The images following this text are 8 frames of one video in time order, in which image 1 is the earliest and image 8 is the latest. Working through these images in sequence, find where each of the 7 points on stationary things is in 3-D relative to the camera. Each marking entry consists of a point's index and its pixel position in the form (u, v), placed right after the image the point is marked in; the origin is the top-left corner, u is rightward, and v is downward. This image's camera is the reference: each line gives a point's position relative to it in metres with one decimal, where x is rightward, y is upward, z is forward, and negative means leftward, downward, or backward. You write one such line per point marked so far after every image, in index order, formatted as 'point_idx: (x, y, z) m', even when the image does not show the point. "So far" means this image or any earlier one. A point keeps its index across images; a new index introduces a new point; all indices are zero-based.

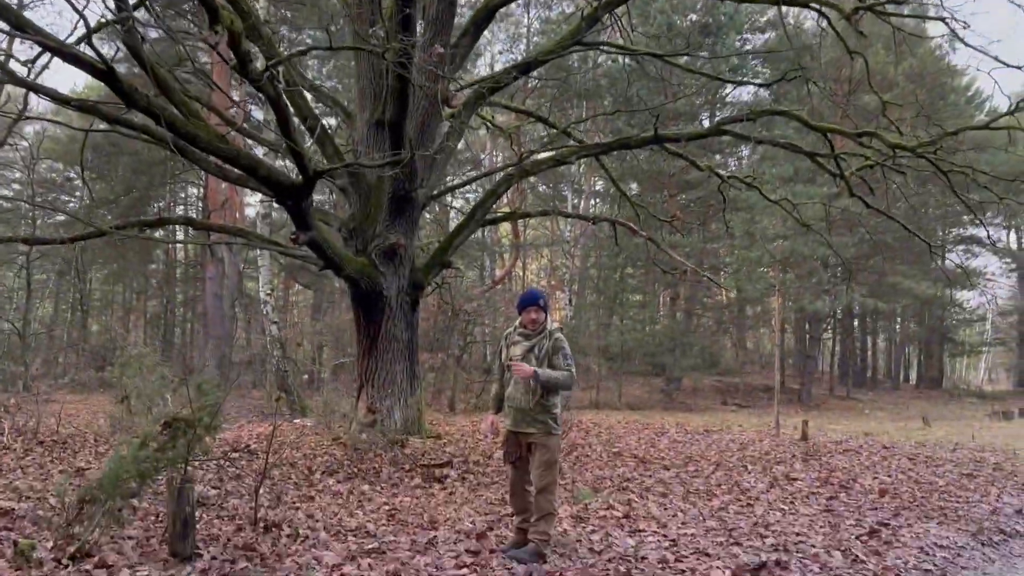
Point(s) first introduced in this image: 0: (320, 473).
0: (-1.8, -1.7, +7.9) m
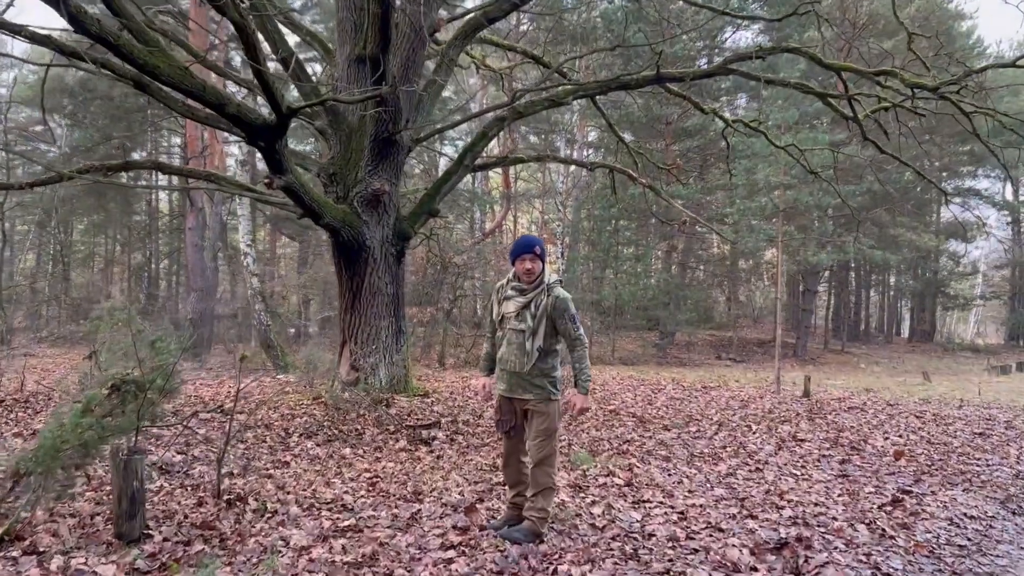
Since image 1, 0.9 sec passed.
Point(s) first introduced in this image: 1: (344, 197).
0: (-1.8, -1.3, +7.3) m
1: (-1.8, +1.0, +9.1) m
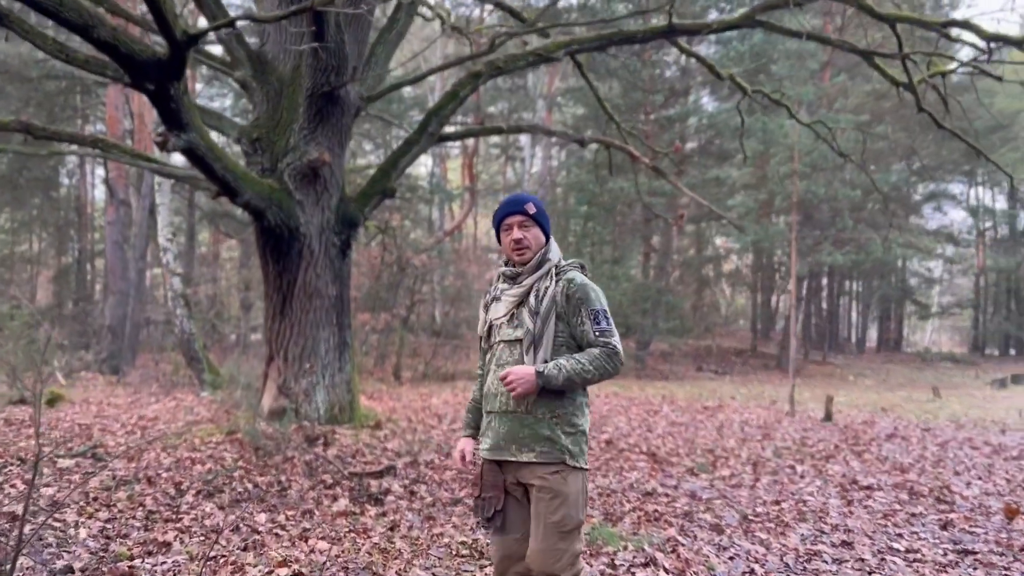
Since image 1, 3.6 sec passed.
0: (-1.9, -1.3, +5.2) m
1: (-2.0, +1.0, +7.0) m
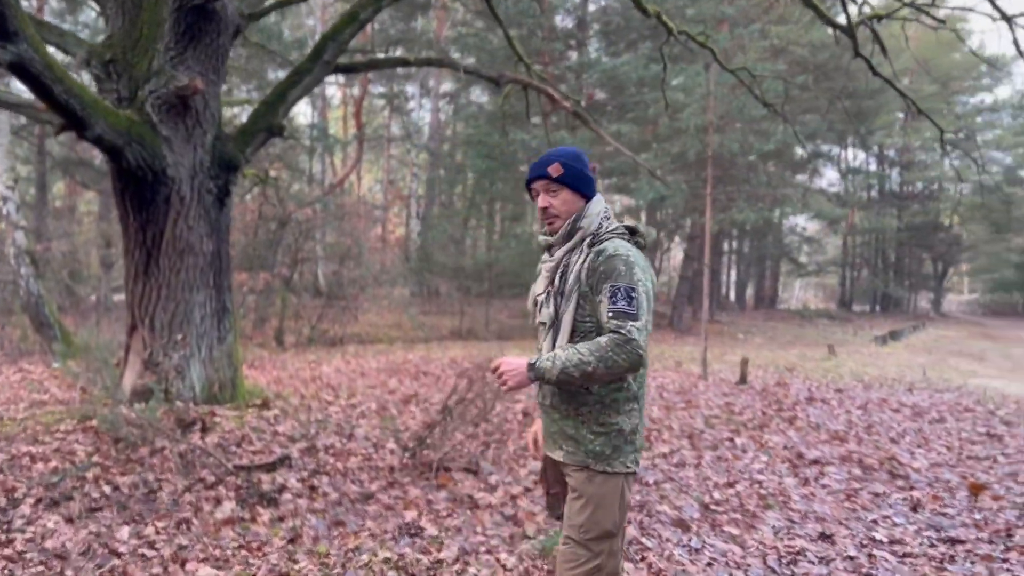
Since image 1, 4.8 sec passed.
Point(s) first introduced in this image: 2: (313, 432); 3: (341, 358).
0: (-2.3, -1.0, +4.1) m
1: (-2.6, +1.3, +5.7) m
2: (-1.4, -1.0, +6.1) m
3: (-2.6, -1.1, +12.8) m
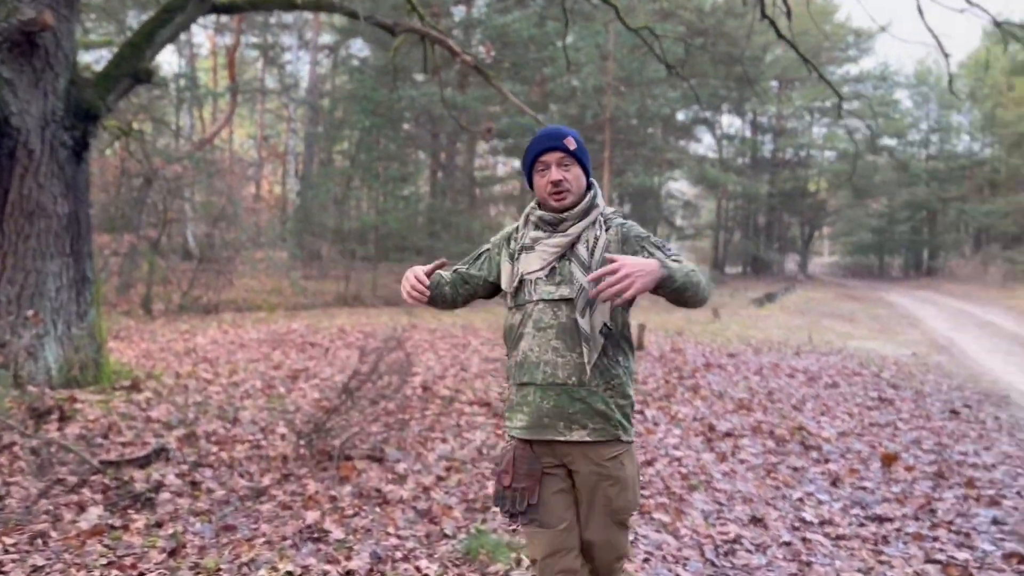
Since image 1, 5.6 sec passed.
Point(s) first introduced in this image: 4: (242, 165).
0: (-2.6, -0.9, +3.4) m
1: (-3.1, +1.5, +4.8) m
2: (-2.0, -0.8, +5.4) m
3: (-4.1, -0.6, +12.0) m
4: (-5.3, +2.4, +16.5) m
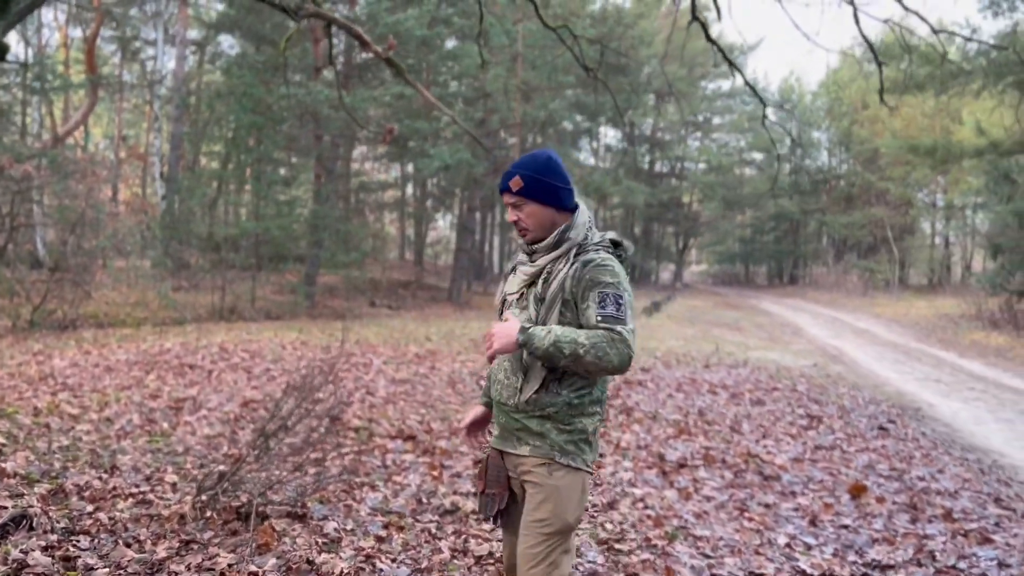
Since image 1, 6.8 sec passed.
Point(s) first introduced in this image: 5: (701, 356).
0: (-2.7, -1.0, +2.3) m
1: (-3.4, +1.3, +3.7) m
2: (-2.4, -0.9, +4.5) m
3: (-5.4, -0.7, +10.6) m
4: (-7.2, +2.2, +15.0) m
5: (+2.6, -0.9, +11.9) m
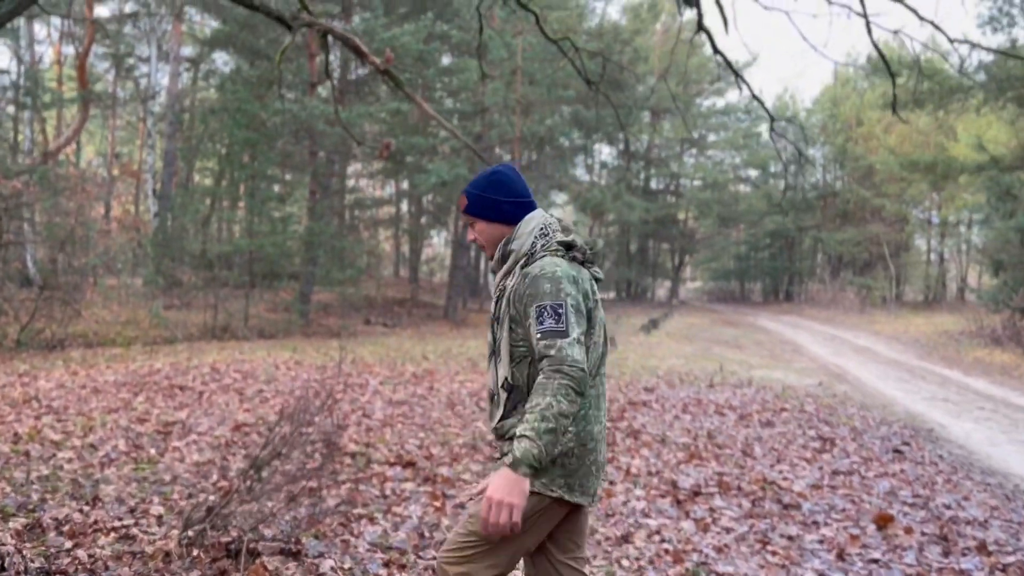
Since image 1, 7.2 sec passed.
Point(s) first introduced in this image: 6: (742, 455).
0: (-2.6, -1.1, +2.0) m
1: (-3.3, +1.3, +3.5) m
2: (-2.3, -1.0, +4.2) m
3: (-5.4, -1.0, +10.3) m
4: (-7.3, +1.8, +14.7) m
5: (+2.6, -1.2, +11.6) m
6: (+1.6, -1.2, +6.2) m
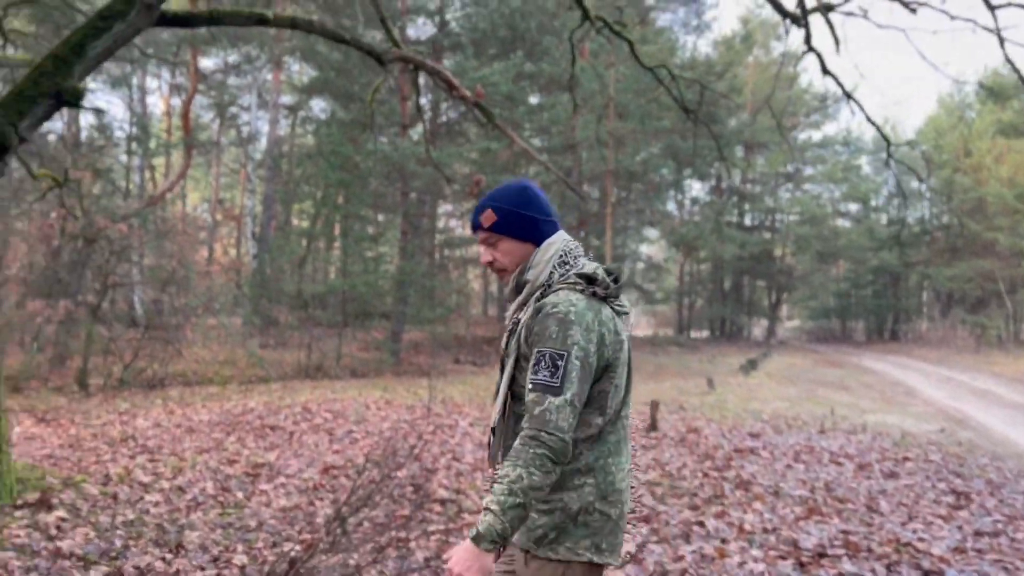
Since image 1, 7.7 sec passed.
0: (-2.4, -1.2, +1.9) m
1: (-2.9, +1.1, +3.6) m
2: (-1.9, -1.2, +4.0) m
3: (-4.3, -1.4, +10.4) m
4: (-5.7, +1.1, +15.2) m
5: (+3.8, -1.7, +10.9) m
6: (+2.3, -1.5, +5.6) m
